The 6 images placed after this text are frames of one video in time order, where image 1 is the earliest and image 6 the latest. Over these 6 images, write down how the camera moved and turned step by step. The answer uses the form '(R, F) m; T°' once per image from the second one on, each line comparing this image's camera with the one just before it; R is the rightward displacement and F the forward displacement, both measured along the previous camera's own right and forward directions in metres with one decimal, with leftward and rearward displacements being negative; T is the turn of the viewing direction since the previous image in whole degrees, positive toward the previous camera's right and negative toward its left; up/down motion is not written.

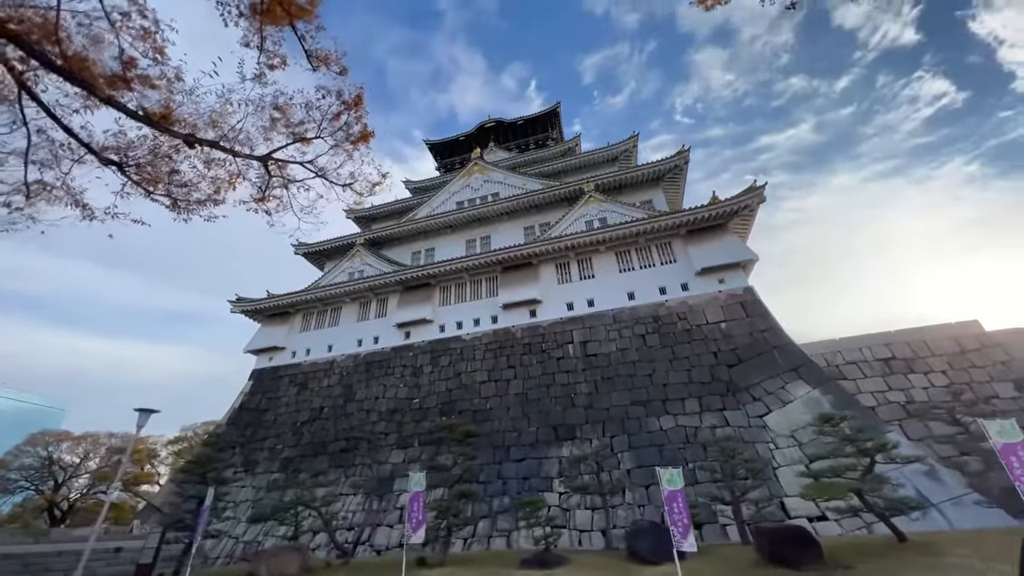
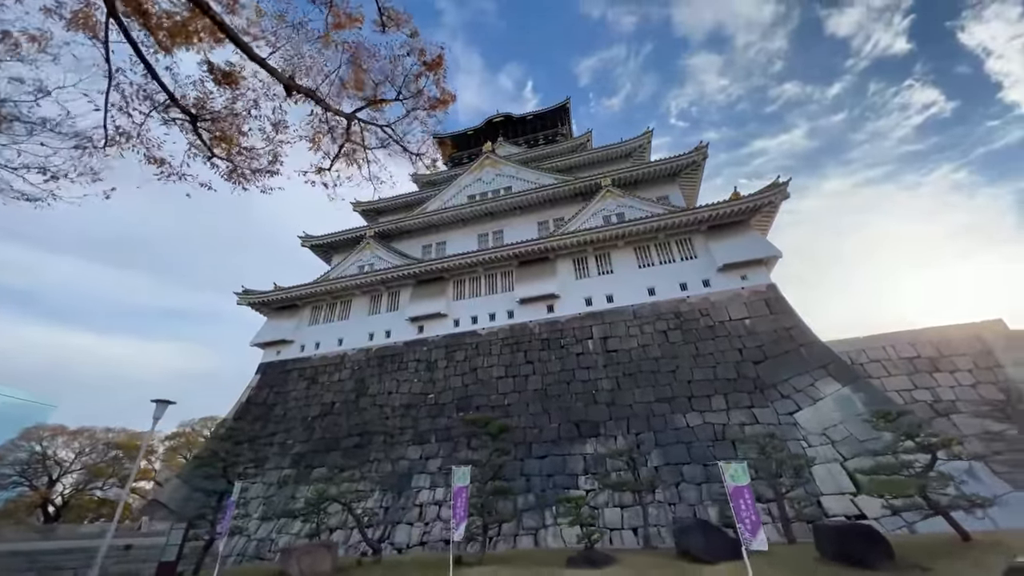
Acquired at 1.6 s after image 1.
(-0.7, +0.2) m; +1°
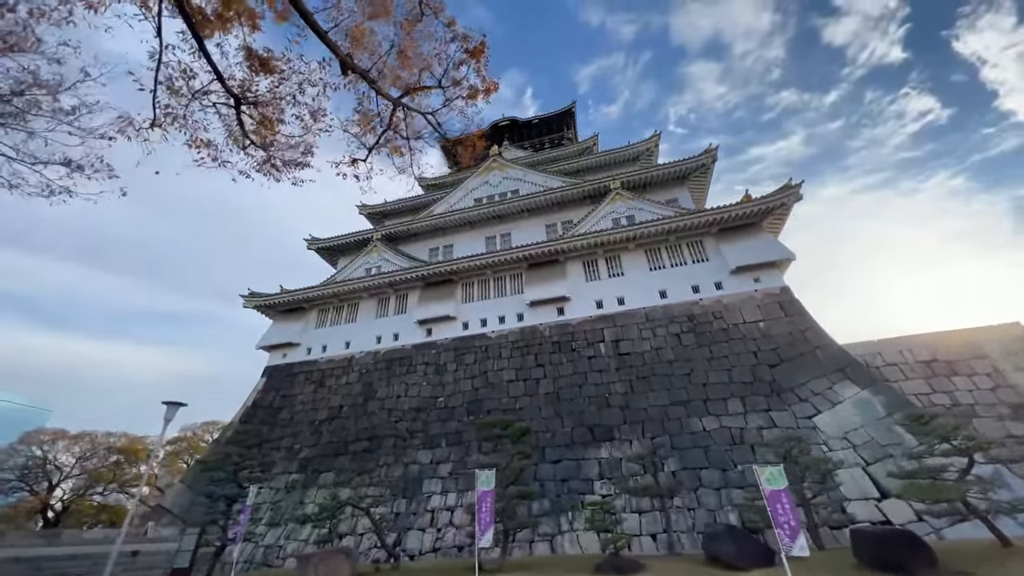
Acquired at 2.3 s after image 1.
(-0.3, +0.1) m; 0°
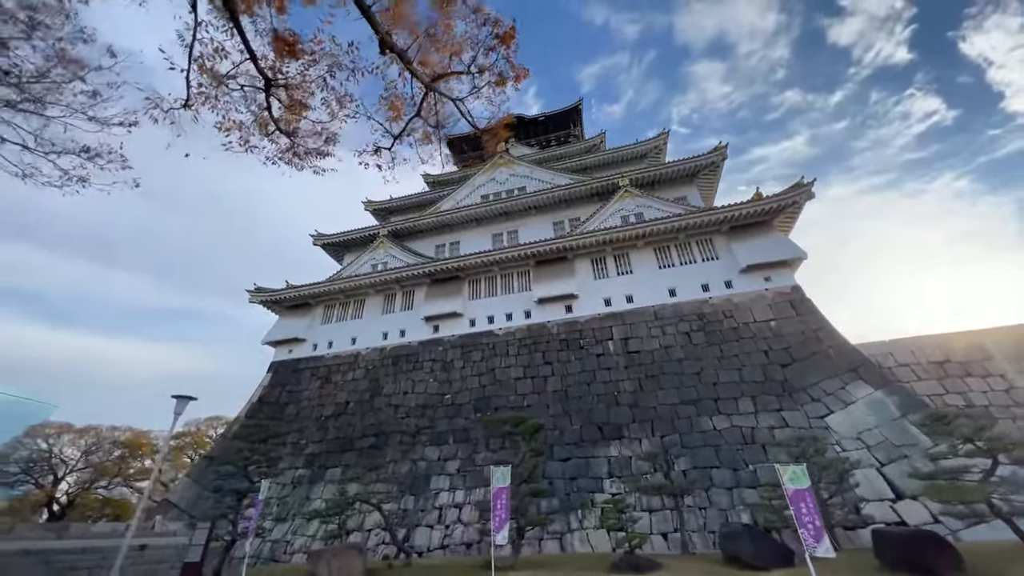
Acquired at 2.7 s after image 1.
(-0.2, +0.1) m; 0°
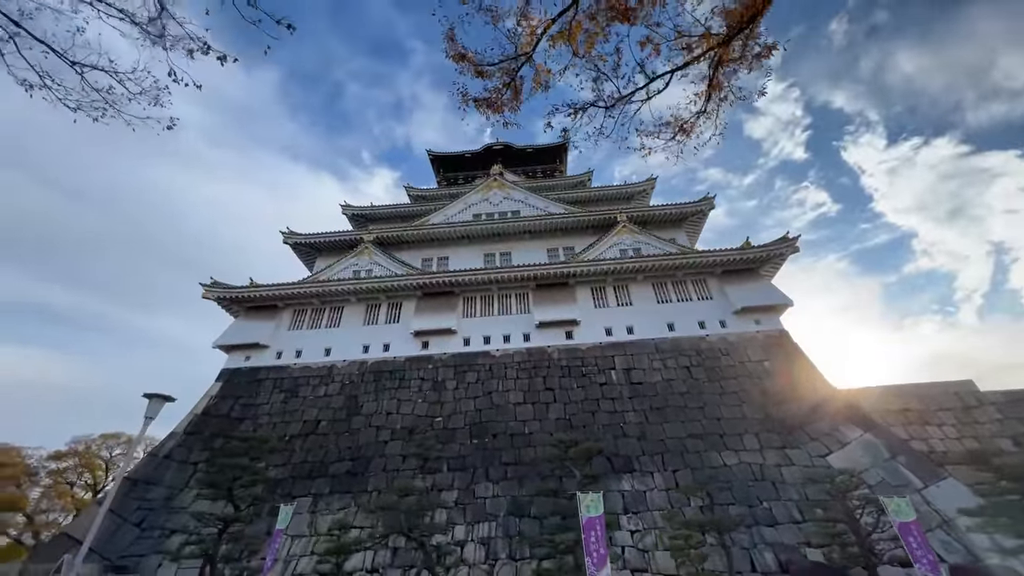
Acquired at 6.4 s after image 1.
(-1.8, +0.6) m; +9°
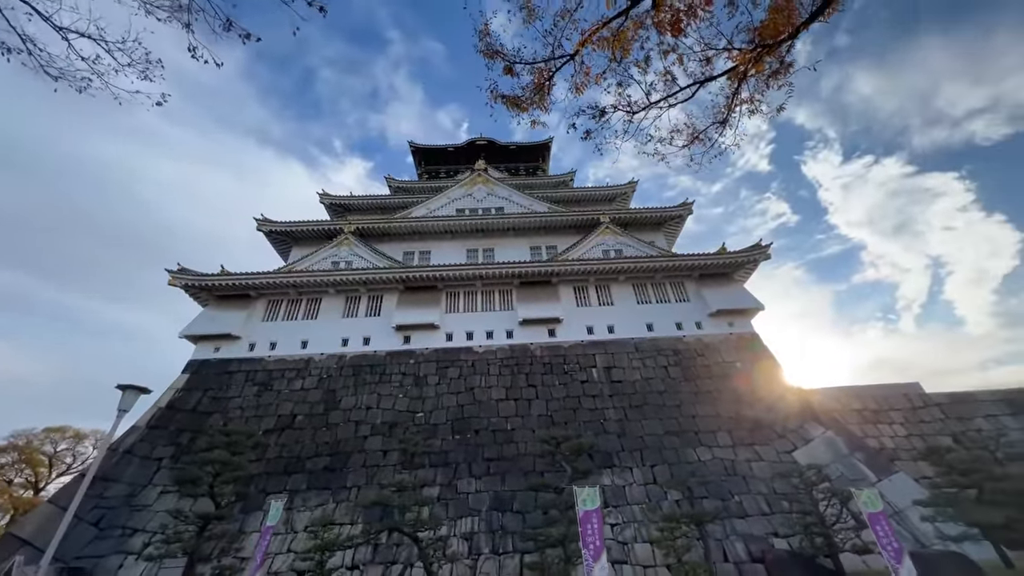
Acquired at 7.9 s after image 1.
(-0.4, 0.0) m; +4°
